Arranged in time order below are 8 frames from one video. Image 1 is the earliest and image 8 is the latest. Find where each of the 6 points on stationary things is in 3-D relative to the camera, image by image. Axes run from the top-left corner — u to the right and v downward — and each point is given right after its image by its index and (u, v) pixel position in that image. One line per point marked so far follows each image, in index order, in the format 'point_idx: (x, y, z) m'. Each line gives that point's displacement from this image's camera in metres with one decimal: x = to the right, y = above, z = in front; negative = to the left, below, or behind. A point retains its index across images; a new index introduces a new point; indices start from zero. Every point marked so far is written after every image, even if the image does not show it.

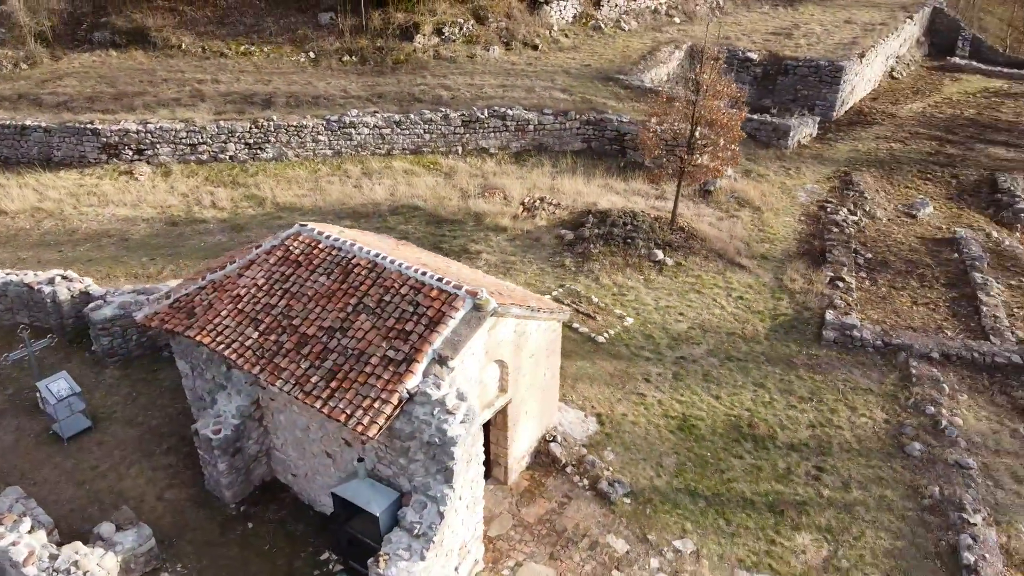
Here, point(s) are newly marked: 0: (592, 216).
0: (+1.7, +1.3, +15.3) m
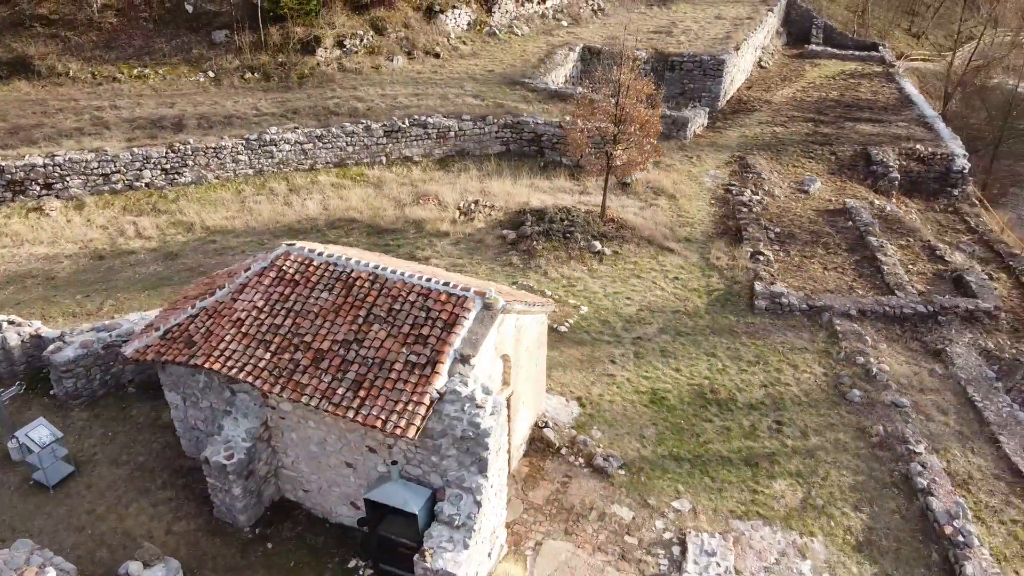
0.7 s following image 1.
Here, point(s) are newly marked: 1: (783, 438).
0: (+0.6, +1.4, +16.1) m
1: (+3.8, -2.1, +11.6) m
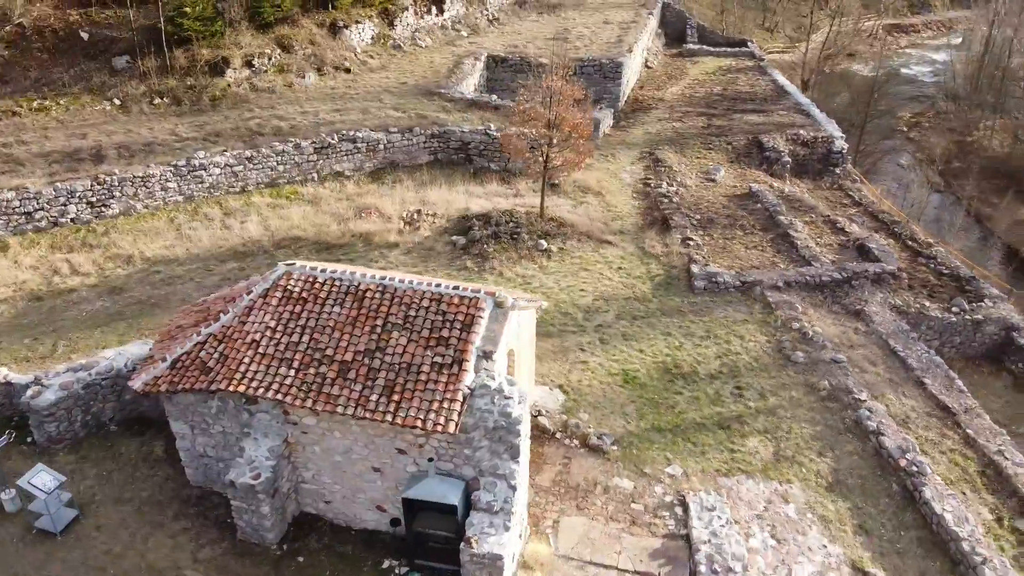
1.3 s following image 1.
0: (-0.6, +1.4, +16.8) m
1: (+3.6, -1.7, +12.8) m
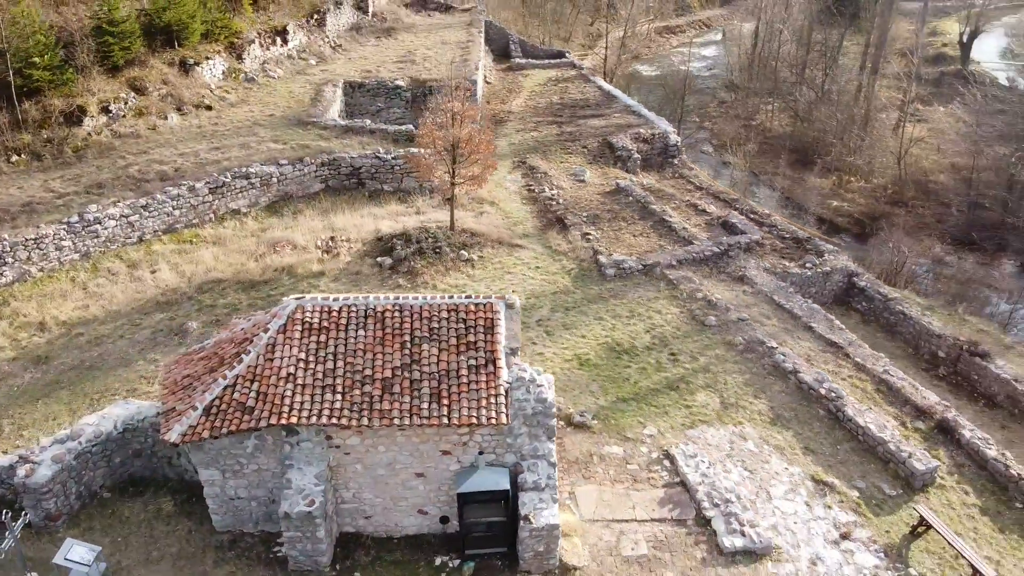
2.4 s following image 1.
0: (-2.4, +1.1, +17.5) m
1: (+3.1, -1.4, +14.8) m
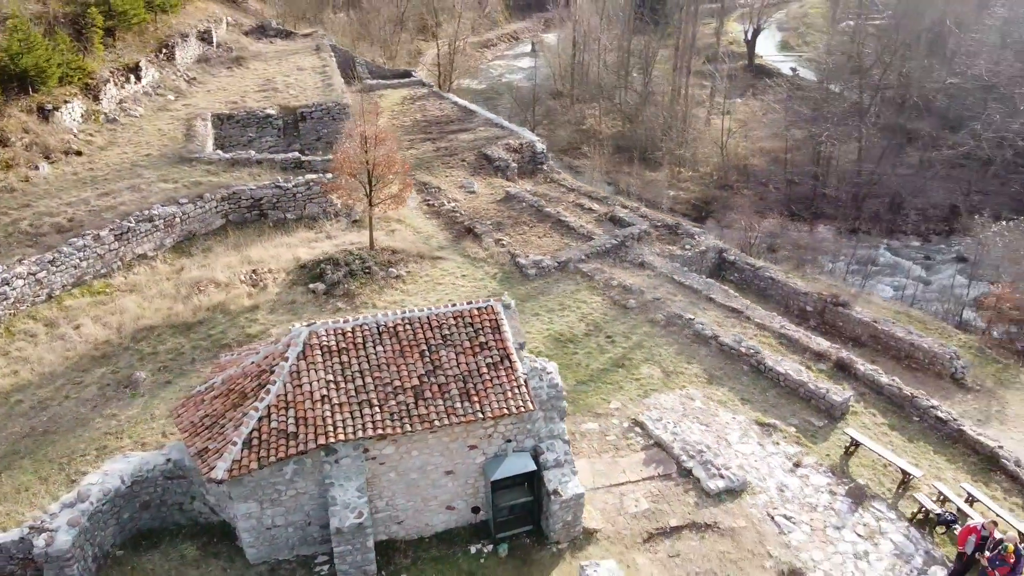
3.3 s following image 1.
0: (-4.1, +0.5, +17.8) m
1: (+2.1, -1.1, +16.4) m
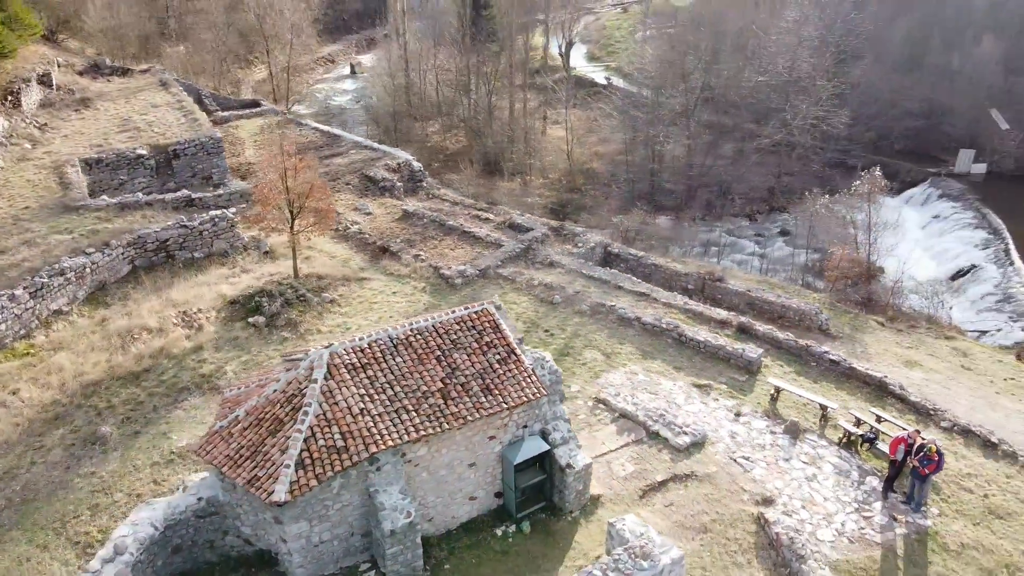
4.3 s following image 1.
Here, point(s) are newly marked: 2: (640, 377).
0: (-5.6, -0.2, +17.9) m
1: (+1.0, -1.0, +18.0) m
2: (+2.6, -1.8, +16.6) m
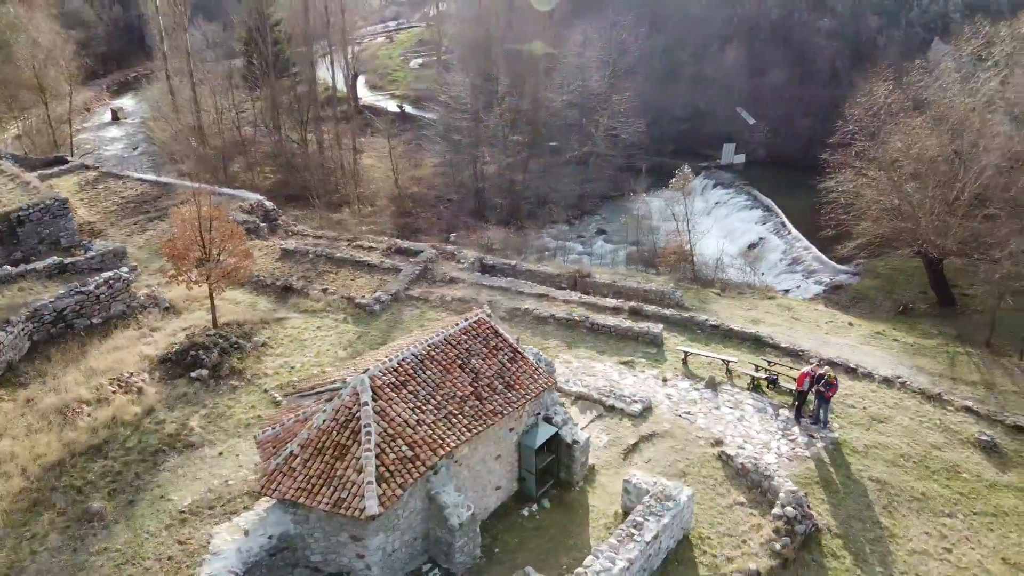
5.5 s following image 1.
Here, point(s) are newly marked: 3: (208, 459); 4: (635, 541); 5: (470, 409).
0: (-6.9, -1.3, +17.6) m
1: (-0.6, -1.3, +19.6) m
2: (+1.4, -1.8, +18.7) m
3: (-5.5, -3.1, +15.0) m
4: (+1.9, -3.8, +12.5) m
5: (-0.7, -1.9, +12.7) m
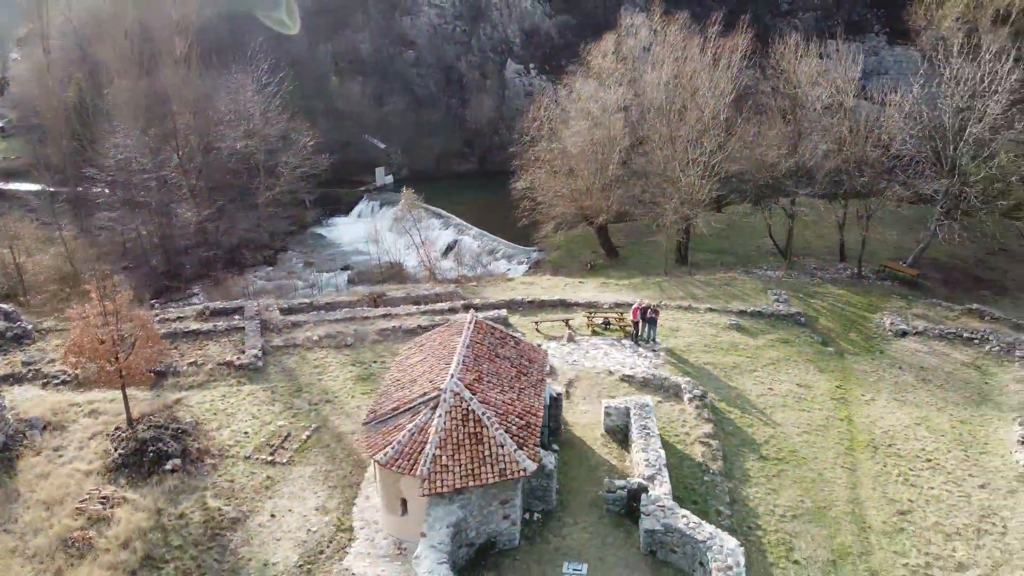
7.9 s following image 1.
0: (-7.5, -3.3, +16.8) m
1: (-3.4, -2.0, +21.8) m
2: (-1.2, -1.9, +22.2) m
3: (-4.6, -4.4, +15.4) m
4: (+2.9, -3.1, +17.2) m
5: (+0.3, -1.8, +16.0) m
